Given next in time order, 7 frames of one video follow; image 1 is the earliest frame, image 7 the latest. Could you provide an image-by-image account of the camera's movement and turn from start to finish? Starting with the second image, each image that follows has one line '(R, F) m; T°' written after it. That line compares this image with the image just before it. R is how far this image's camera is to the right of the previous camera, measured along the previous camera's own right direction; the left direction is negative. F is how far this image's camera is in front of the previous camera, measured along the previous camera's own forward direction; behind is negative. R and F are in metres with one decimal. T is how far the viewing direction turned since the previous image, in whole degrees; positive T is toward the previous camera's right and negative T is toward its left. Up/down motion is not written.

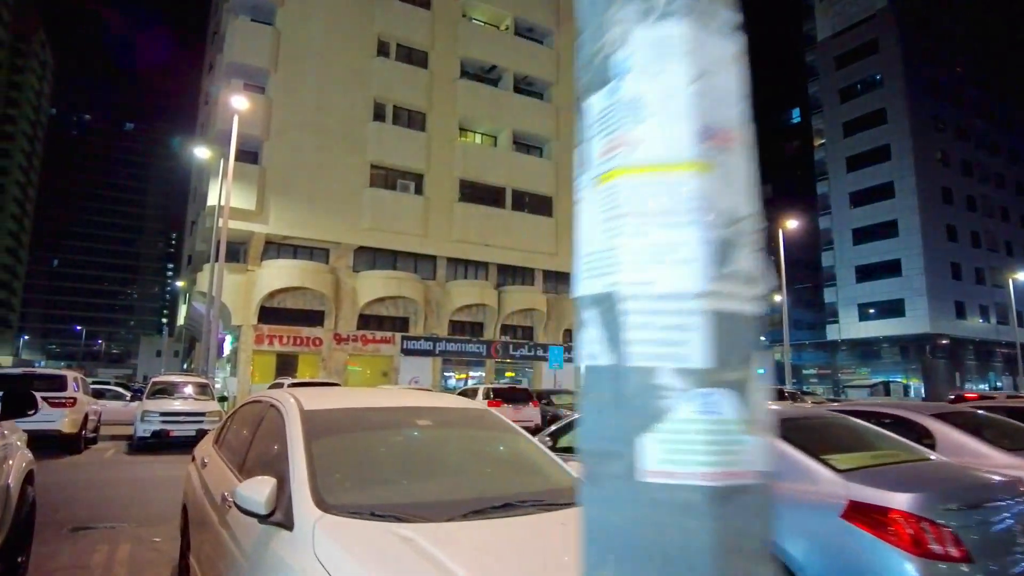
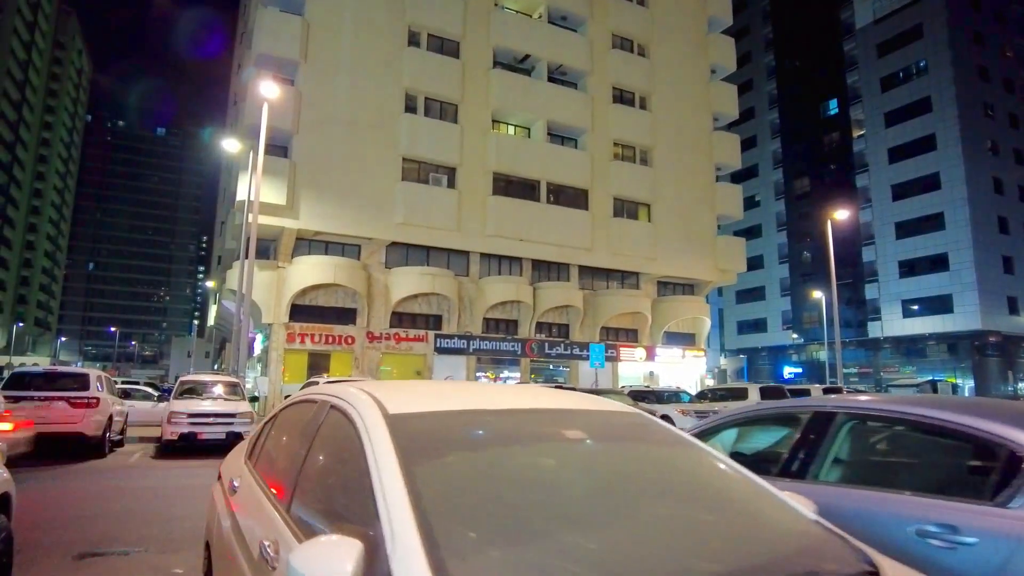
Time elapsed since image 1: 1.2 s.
(-0.6, +1.2) m; -2°
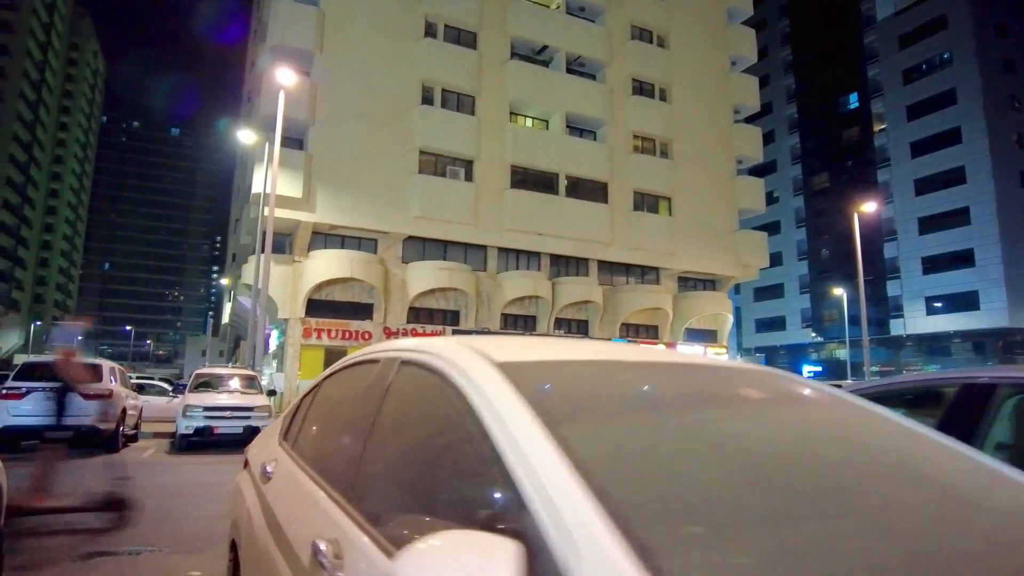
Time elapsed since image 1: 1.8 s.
(-0.3, +0.6) m; -1°
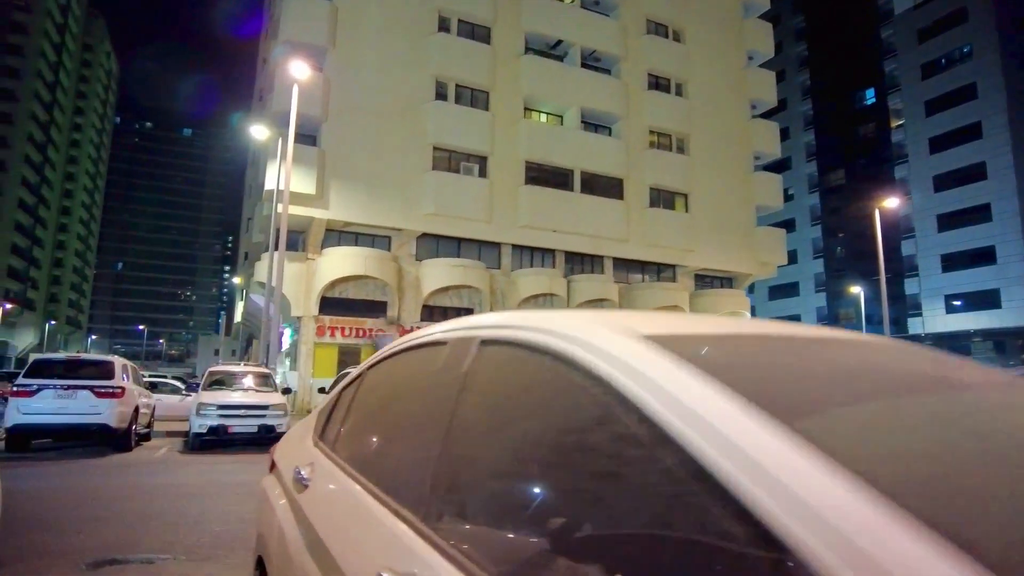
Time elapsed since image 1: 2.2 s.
(-0.2, +0.4) m; -1°
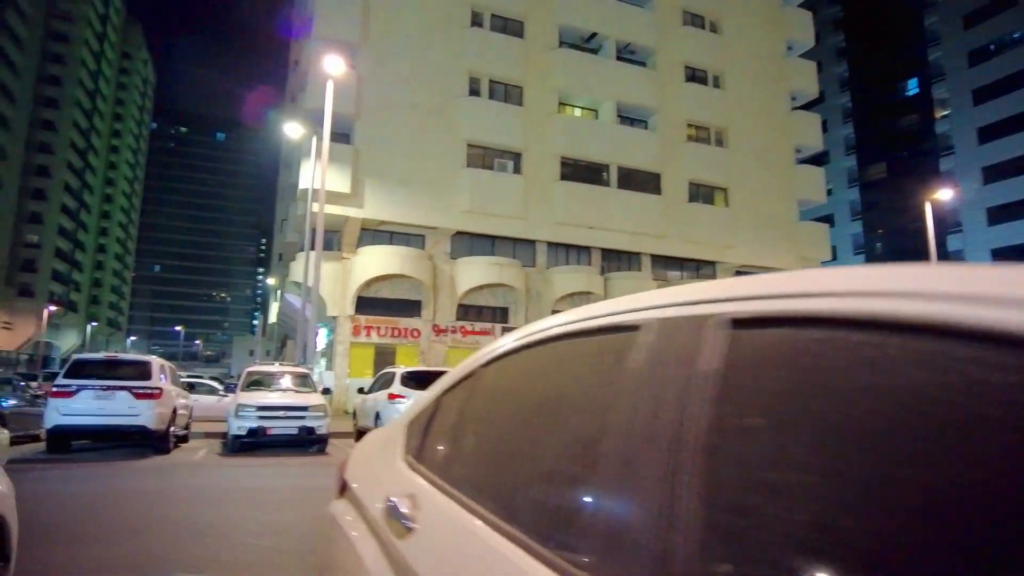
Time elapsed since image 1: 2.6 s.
(-0.3, +0.5) m; -2°
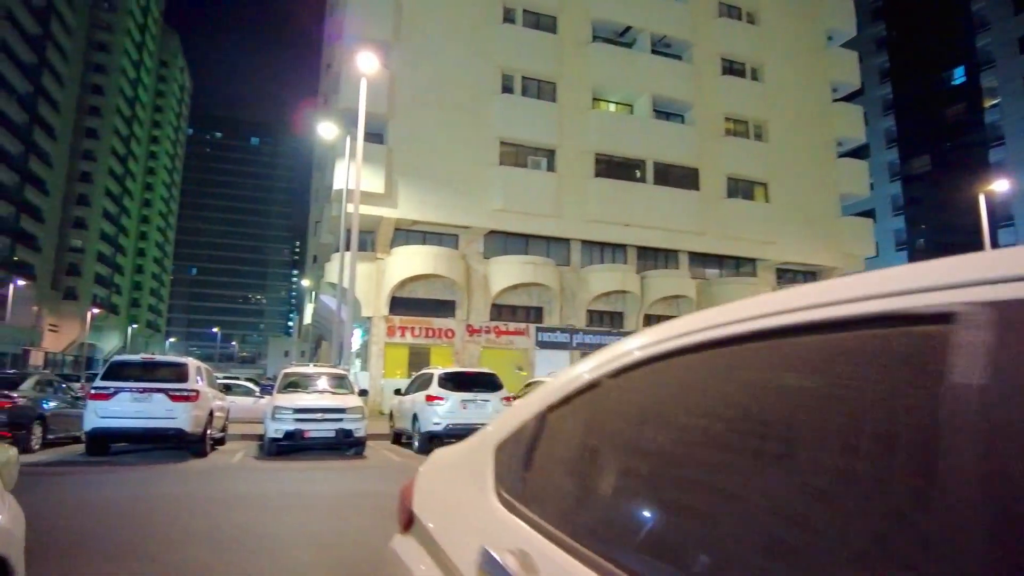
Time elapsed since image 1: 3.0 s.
(-0.2, +0.4) m; -3°
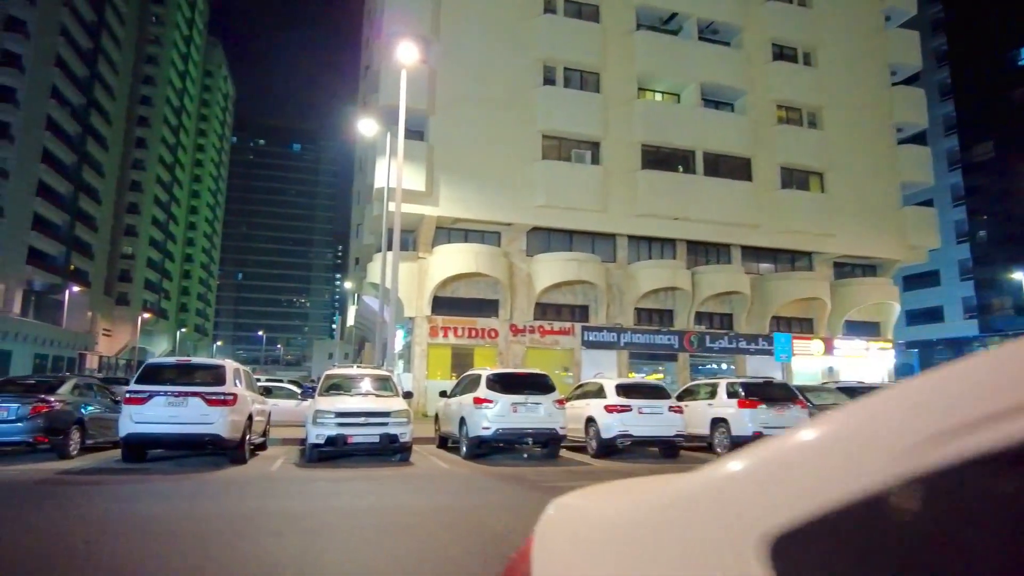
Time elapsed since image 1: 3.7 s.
(-0.2, +0.8) m; -3°
